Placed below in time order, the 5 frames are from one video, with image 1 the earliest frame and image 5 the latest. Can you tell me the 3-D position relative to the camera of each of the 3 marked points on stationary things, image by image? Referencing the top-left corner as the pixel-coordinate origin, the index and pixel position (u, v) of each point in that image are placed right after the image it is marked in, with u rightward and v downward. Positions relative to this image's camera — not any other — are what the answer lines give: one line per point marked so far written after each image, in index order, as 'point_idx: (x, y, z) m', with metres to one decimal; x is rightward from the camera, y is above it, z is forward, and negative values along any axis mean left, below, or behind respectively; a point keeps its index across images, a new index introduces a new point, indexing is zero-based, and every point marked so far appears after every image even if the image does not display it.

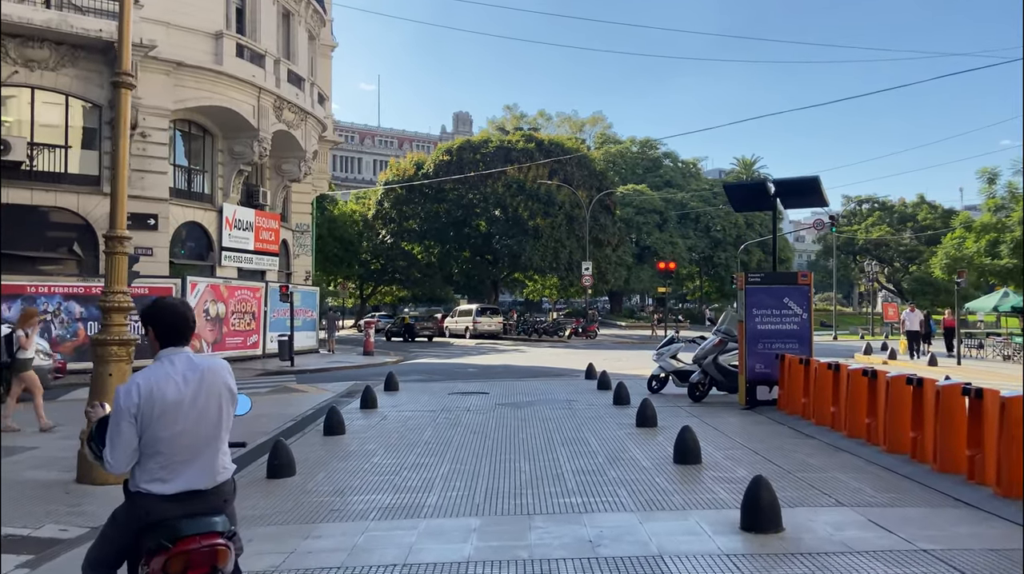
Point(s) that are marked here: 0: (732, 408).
0: (+3.5, -1.9, +12.6) m
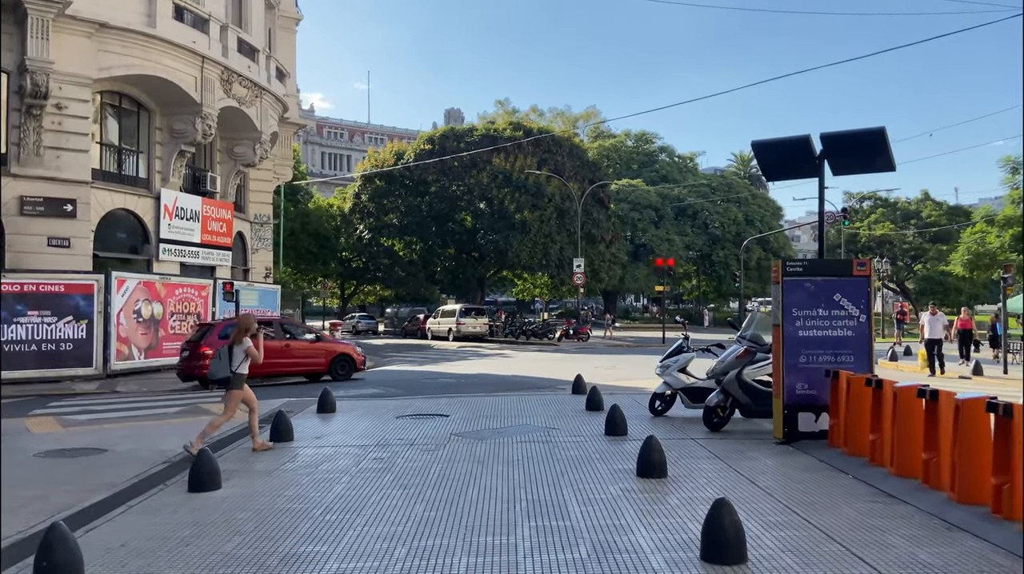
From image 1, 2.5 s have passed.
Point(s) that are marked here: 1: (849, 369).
0: (+3.0, -1.9, +9.5) m
1: (+3.9, -0.9, +9.1) m
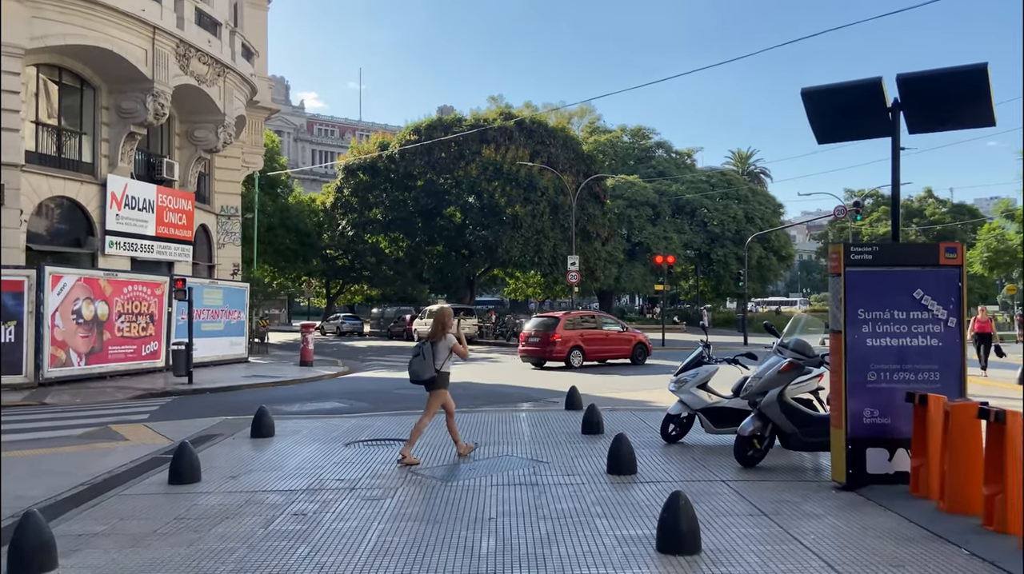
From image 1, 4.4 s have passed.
0: (+2.8, -1.8, +7.2) m
1: (+3.6, -0.9, +6.8) m
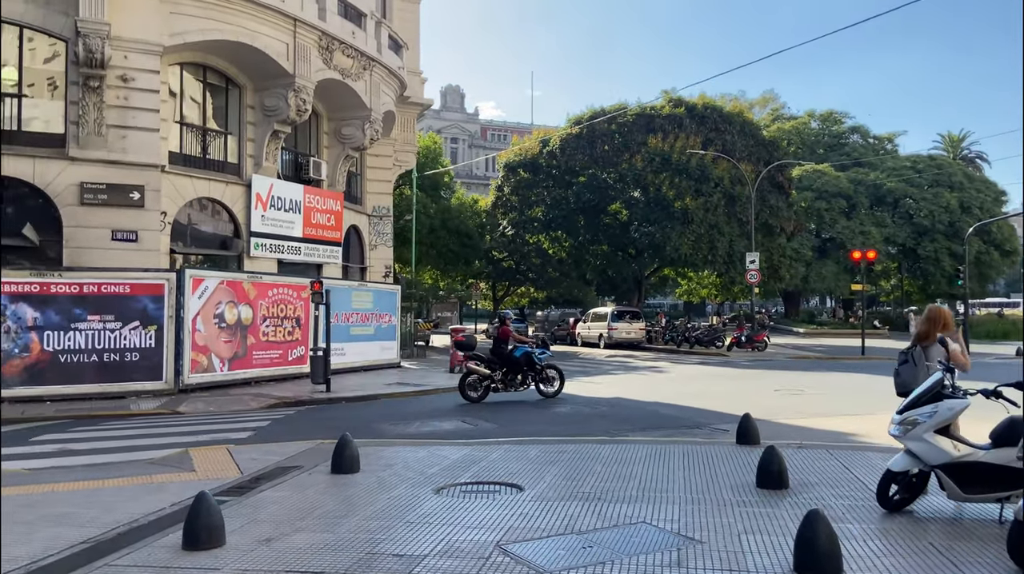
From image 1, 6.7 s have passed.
0: (+3.5, -1.8, +4.1) m
1: (+4.2, -0.8, +3.5) m
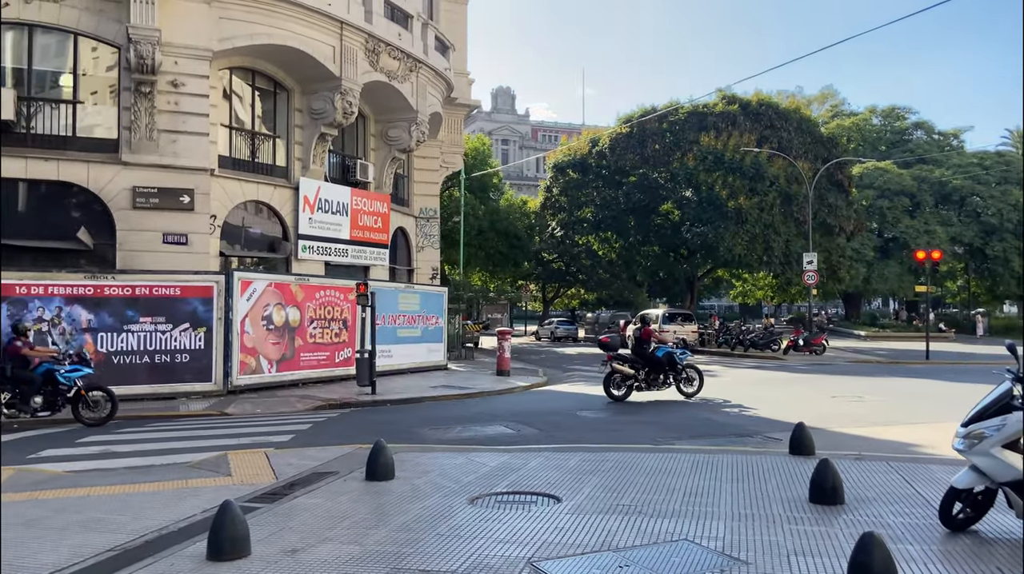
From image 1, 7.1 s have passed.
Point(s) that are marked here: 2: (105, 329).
0: (+3.6, -1.8, +3.6) m
1: (+4.3, -0.9, +3.0) m
2: (-8.3, -0.8, +16.0) m
